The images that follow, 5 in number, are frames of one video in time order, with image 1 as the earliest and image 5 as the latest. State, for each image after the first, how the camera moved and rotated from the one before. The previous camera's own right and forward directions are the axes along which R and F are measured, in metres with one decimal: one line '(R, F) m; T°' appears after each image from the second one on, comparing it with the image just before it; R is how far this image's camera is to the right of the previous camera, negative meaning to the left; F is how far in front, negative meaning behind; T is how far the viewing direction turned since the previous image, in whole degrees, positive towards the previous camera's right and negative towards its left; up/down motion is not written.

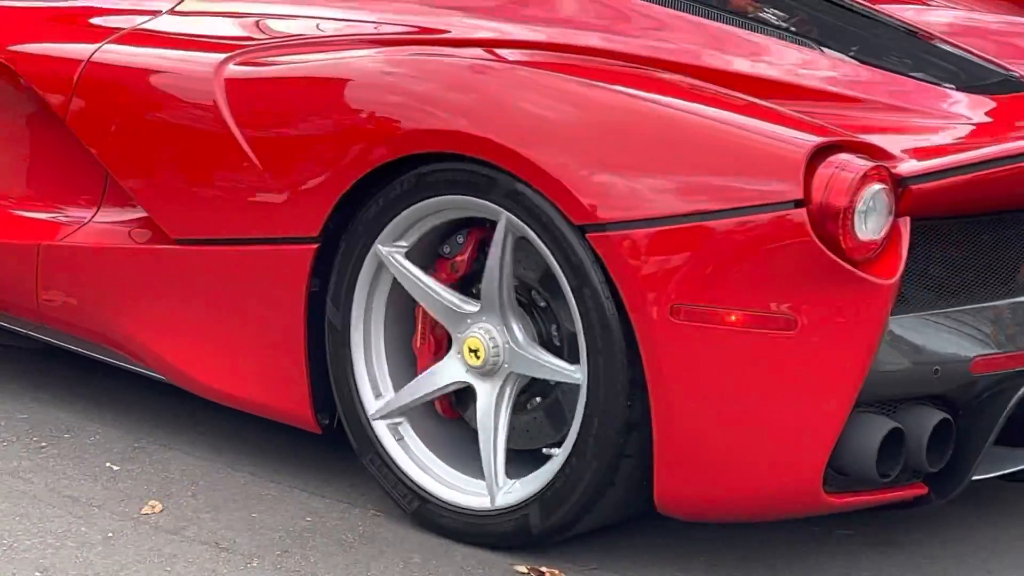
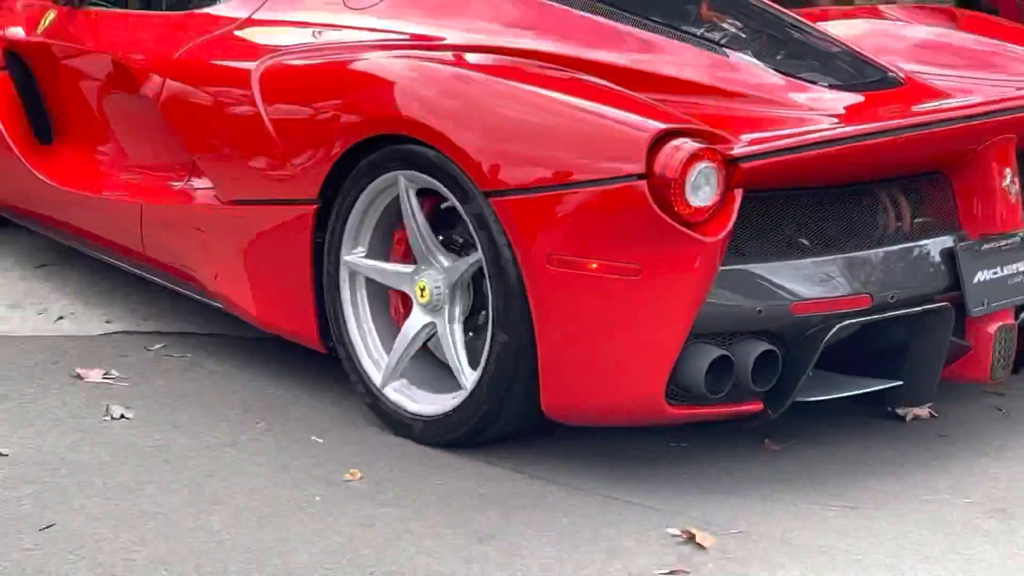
(+0.7, -0.7) m; -10°
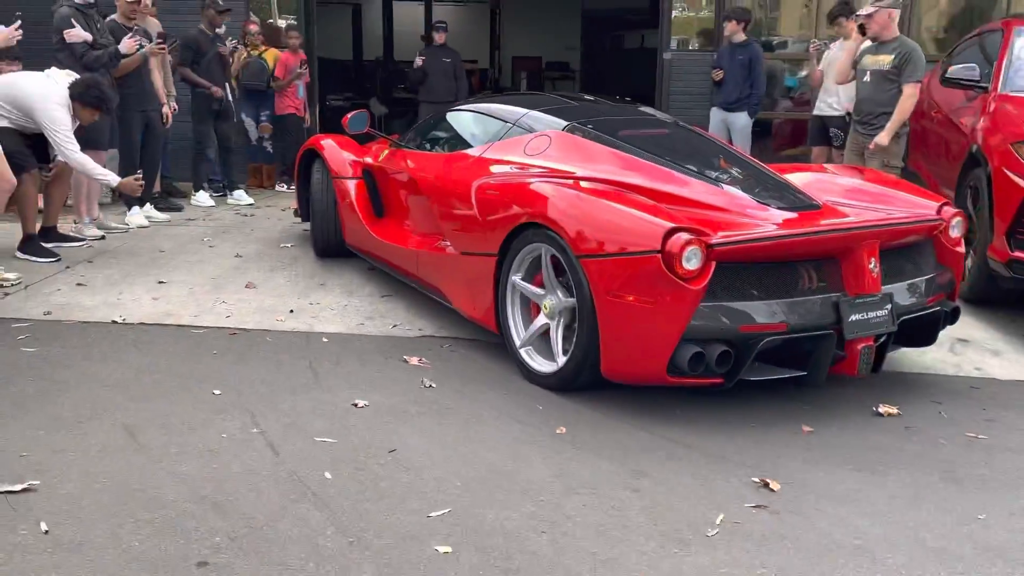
(+0.1, -2.7) m; -5°
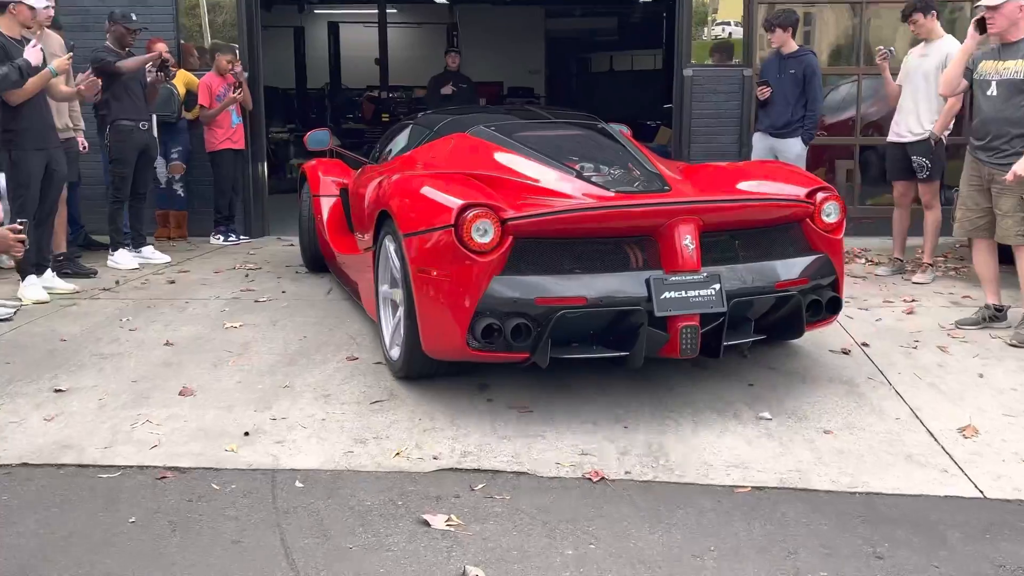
(-0.2, +1.6) m; +2°
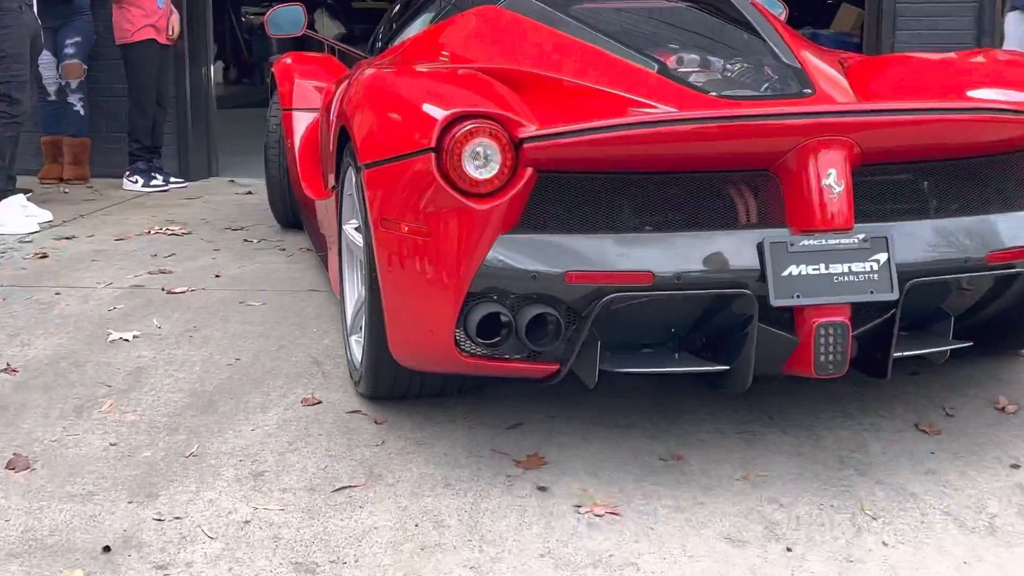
(0.0, +1.6) m; -3°
